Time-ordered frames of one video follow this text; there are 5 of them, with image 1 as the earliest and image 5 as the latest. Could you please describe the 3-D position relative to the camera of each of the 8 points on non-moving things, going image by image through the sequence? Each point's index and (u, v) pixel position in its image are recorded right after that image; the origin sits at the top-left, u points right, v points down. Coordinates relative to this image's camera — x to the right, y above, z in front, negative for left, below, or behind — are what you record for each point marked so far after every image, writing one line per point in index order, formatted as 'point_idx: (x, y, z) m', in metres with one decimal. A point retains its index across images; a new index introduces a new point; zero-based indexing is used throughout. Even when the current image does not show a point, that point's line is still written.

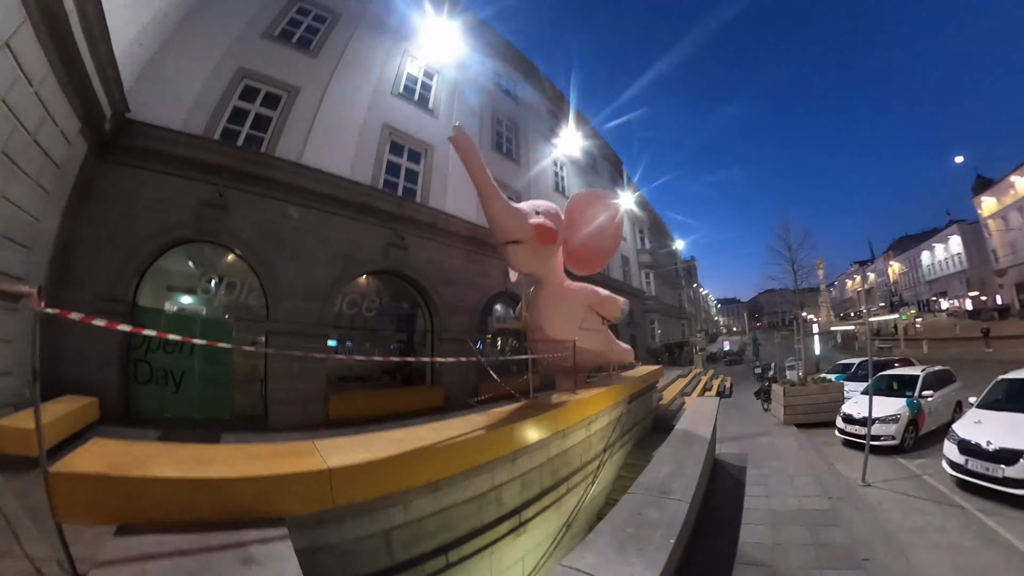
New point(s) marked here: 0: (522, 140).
0: (+0.3, +5.0, +13.4) m
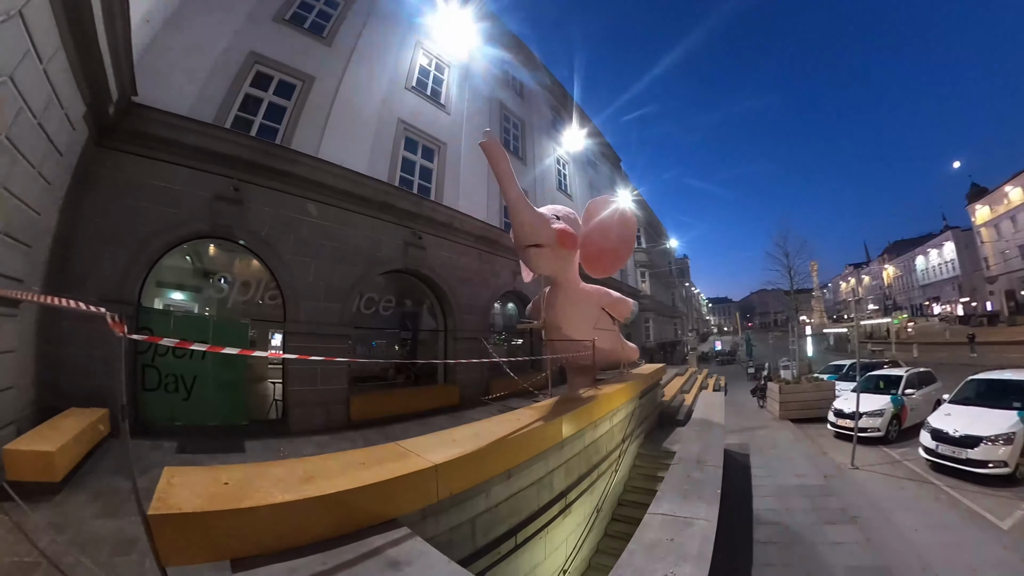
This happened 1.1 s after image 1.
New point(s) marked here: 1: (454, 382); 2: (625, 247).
0: (+0.5, +5.0, +13.2) m
1: (-1.3, -2.1, +9.0) m
2: (+2.6, +1.0, +9.1) m
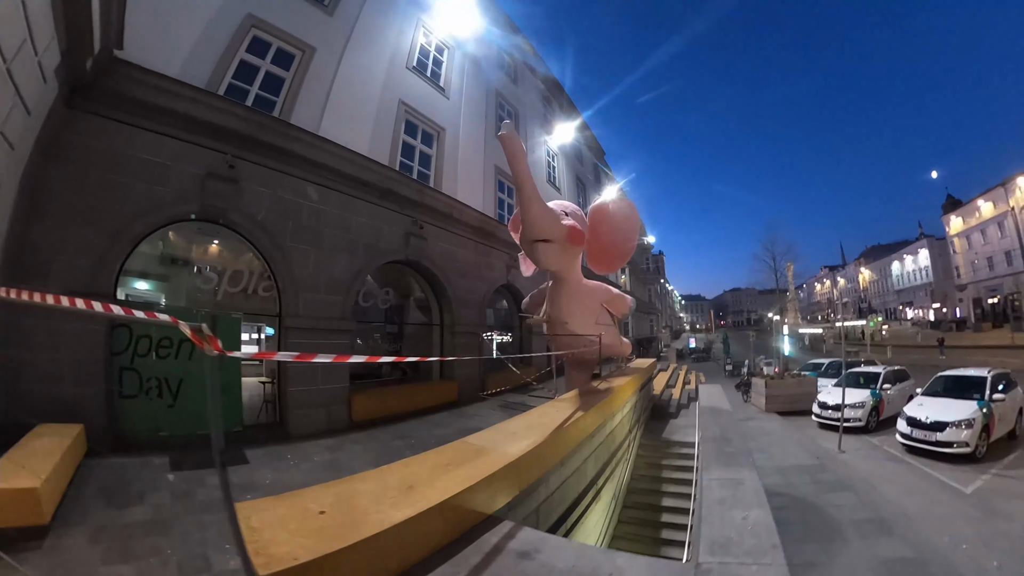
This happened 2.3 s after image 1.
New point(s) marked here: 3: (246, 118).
0: (+0.3, +5.2, +12.8) m
1: (-1.3, -2.0, +8.6) m
2: (+2.6, +1.0, +9.0) m
3: (-3.7, +2.4, +5.6) m
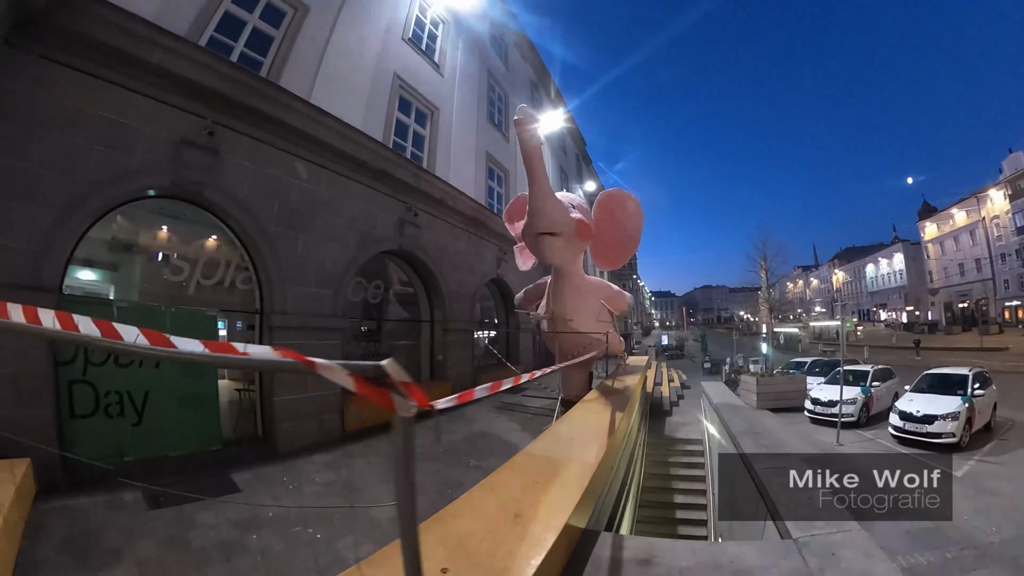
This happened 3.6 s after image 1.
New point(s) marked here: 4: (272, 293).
0: (0.0, +5.4, +12.3) m
1: (-1.3, -1.9, +8.1) m
2: (+2.6, +1.1, +8.7) m
3: (-3.4, +2.5, +4.7) m
4: (-3.3, -0.1, +5.4) m
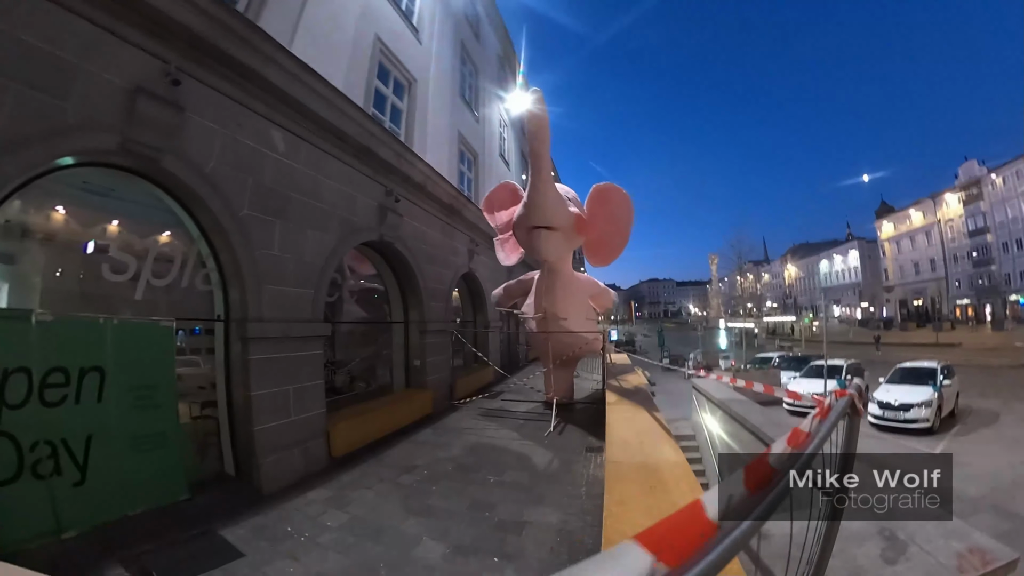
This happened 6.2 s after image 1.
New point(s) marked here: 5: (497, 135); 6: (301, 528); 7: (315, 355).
0: (-0.6, +5.5, +11.5) m
1: (-1.4, -1.9, +7.3) m
2: (+2.5, +1.1, +8.4) m
3: (-2.9, +2.5, +3.6) m
4: (-2.9, -0.1, +4.3) m
5: (0.0, +5.1, +13.5) m
6: (-2.0, -2.1, +3.6) m
7: (-2.4, -0.9, +5.1) m
